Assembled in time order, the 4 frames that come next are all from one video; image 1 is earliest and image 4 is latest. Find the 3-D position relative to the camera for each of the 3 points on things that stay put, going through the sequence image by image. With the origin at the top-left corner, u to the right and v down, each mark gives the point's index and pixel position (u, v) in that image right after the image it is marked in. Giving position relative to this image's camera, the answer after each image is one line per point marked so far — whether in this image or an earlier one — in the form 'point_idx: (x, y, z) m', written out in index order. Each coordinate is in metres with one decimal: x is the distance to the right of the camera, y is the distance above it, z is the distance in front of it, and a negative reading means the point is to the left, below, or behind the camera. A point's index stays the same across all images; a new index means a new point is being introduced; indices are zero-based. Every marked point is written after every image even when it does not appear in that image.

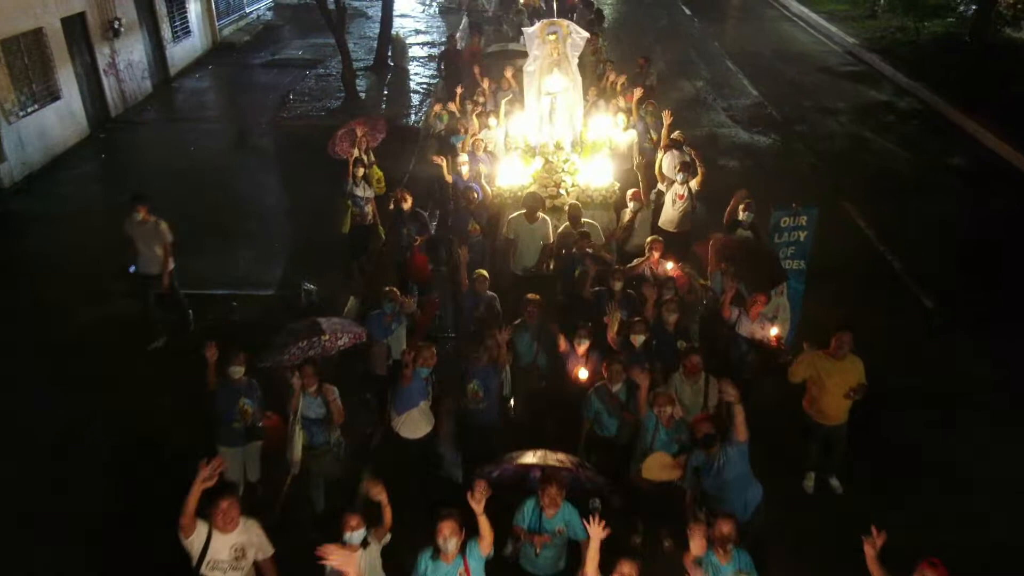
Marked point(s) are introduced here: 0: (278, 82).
0: (-4.9, +4.3, +16.9) m
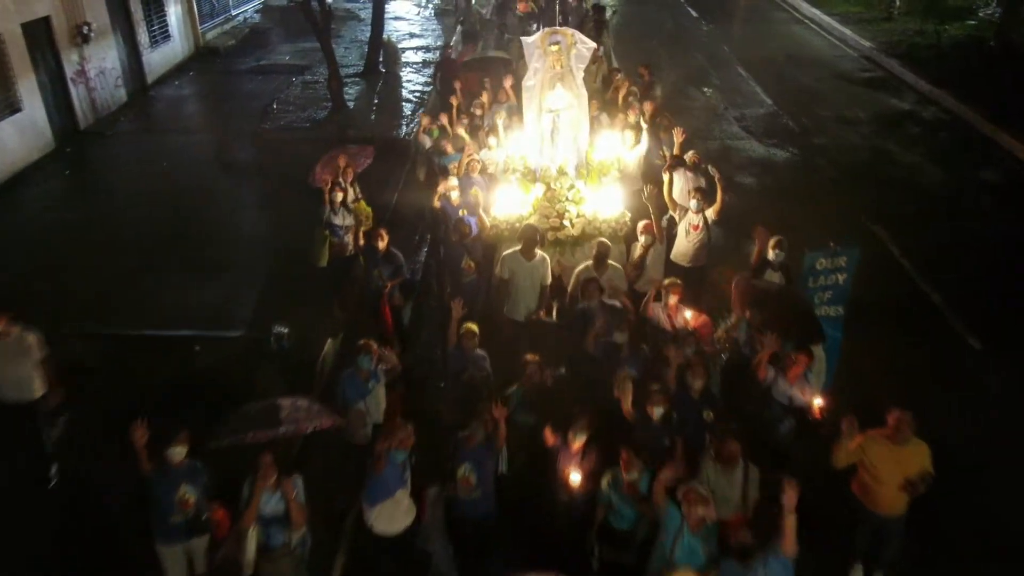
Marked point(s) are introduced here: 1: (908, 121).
0: (-4.9, +3.9, +16.0) m
1: (+7.0, +3.0, +14.5) m
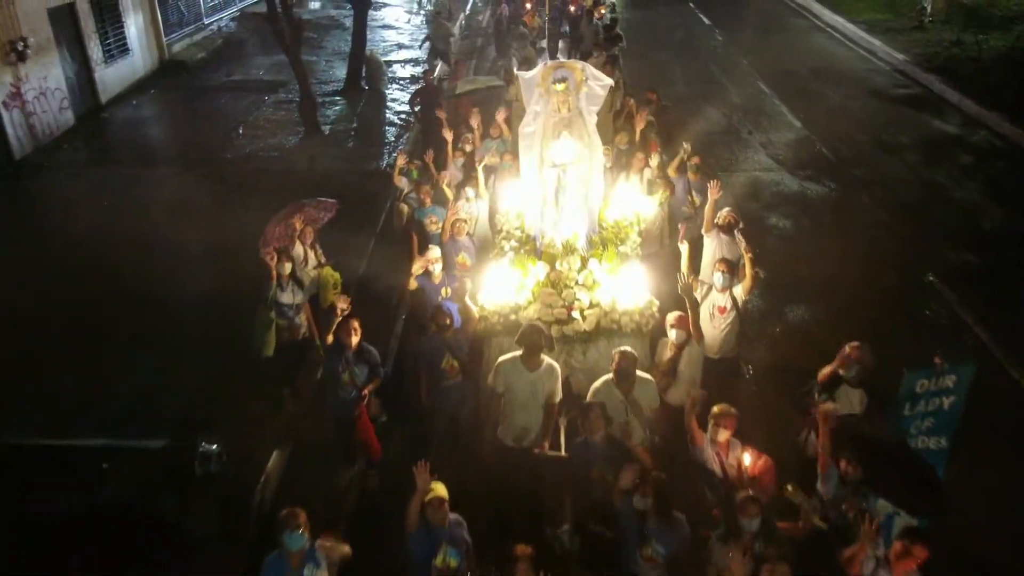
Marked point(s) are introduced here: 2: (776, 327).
0: (-4.9, +3.1, +14.3) m
1: (+7.0, +2.2, +12.8) m
2: (+2.6, -0.4, +8.0) m
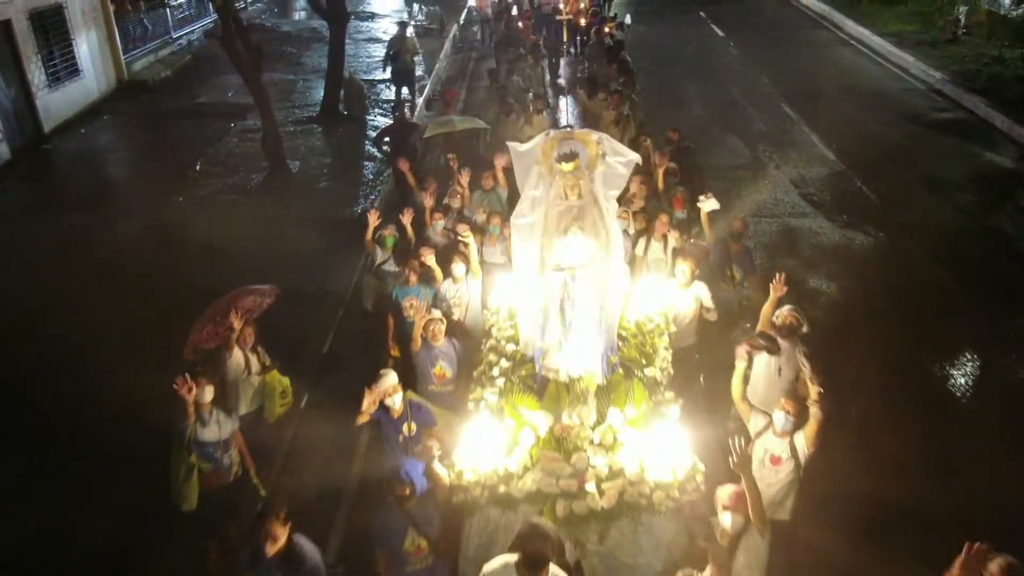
0: (-5.0, +2.3, +12.7) m
1: (+6.9, +1.4, +11.2) m
2: (+2.5, -1.2, +6.4) m
